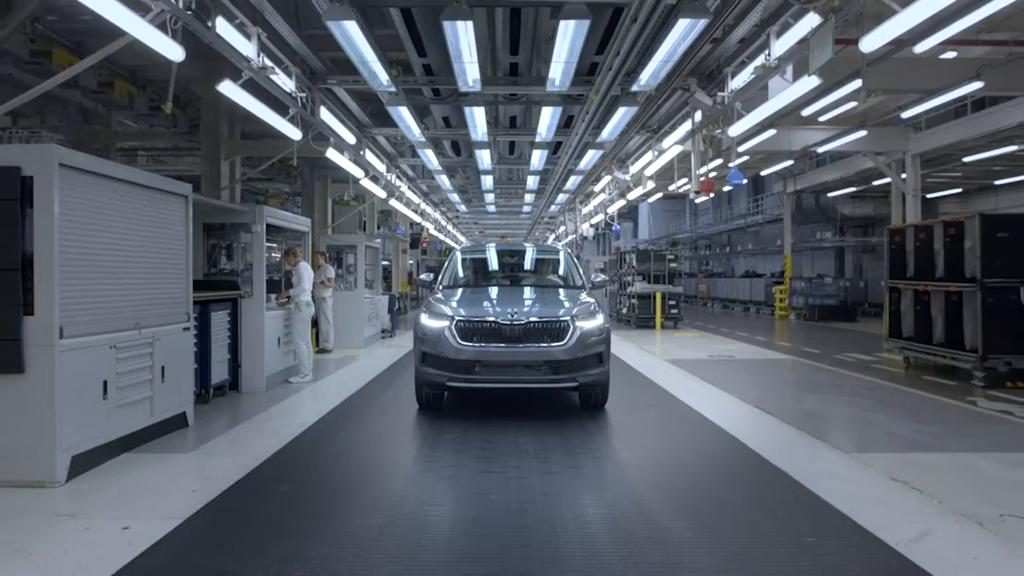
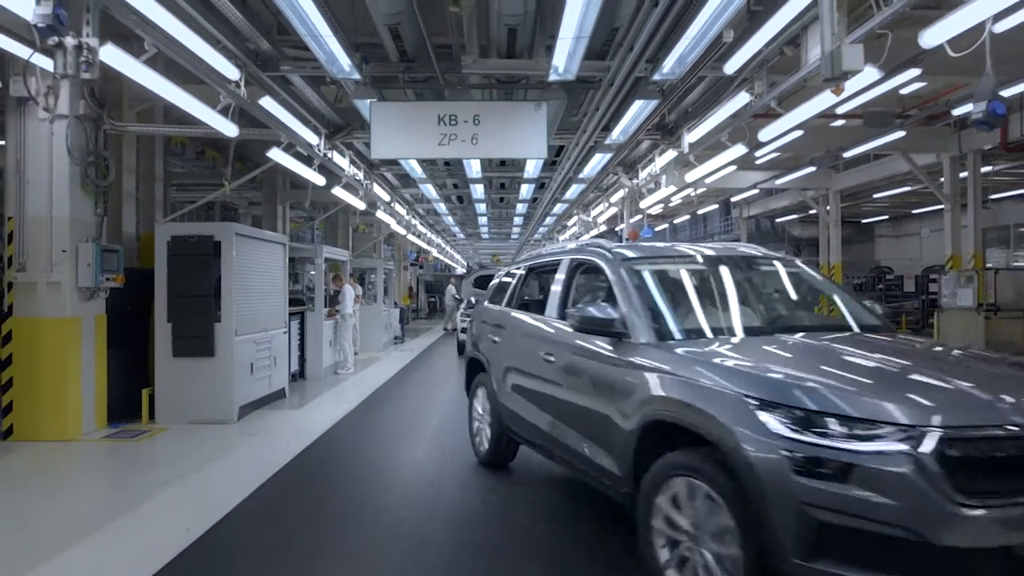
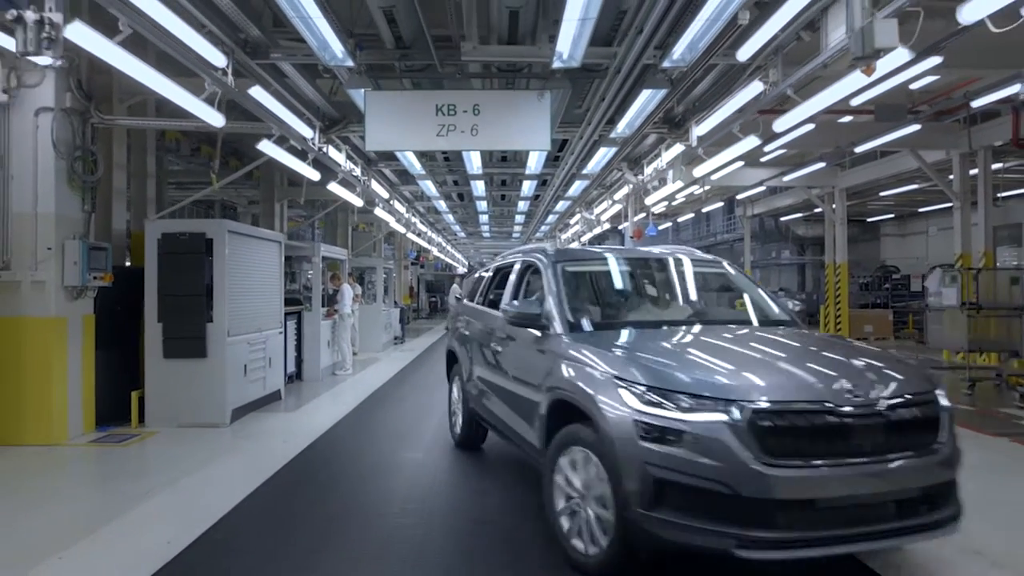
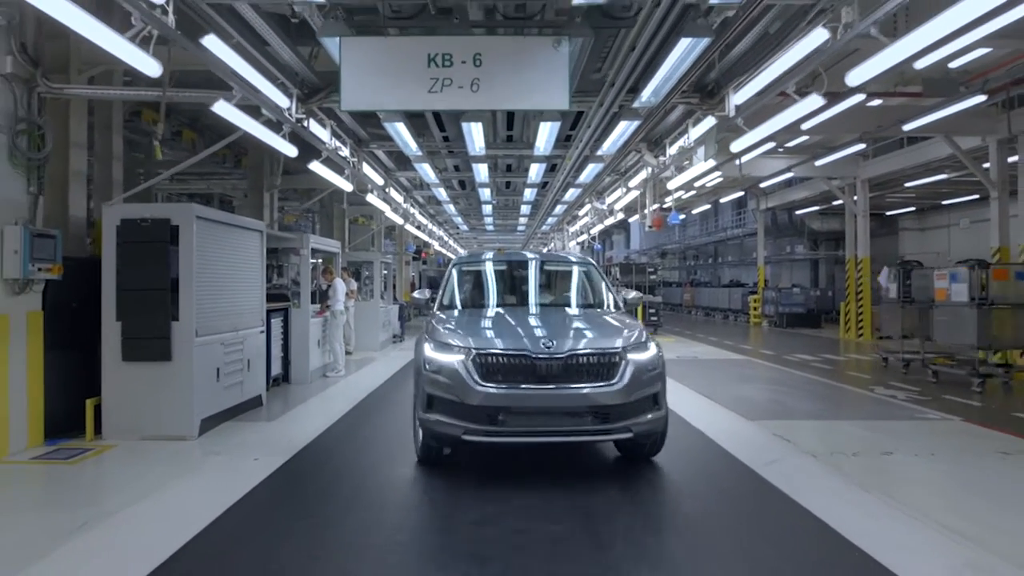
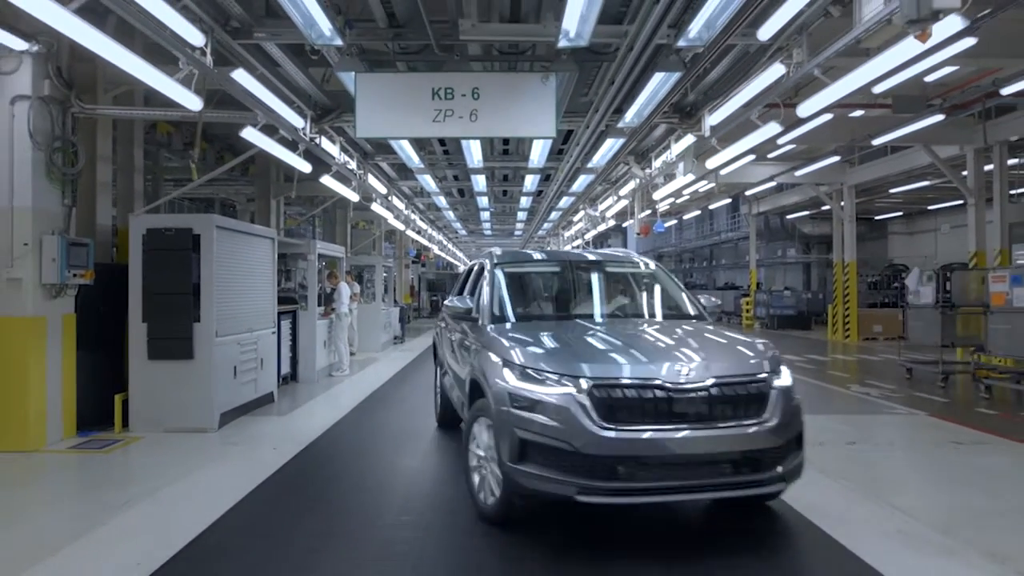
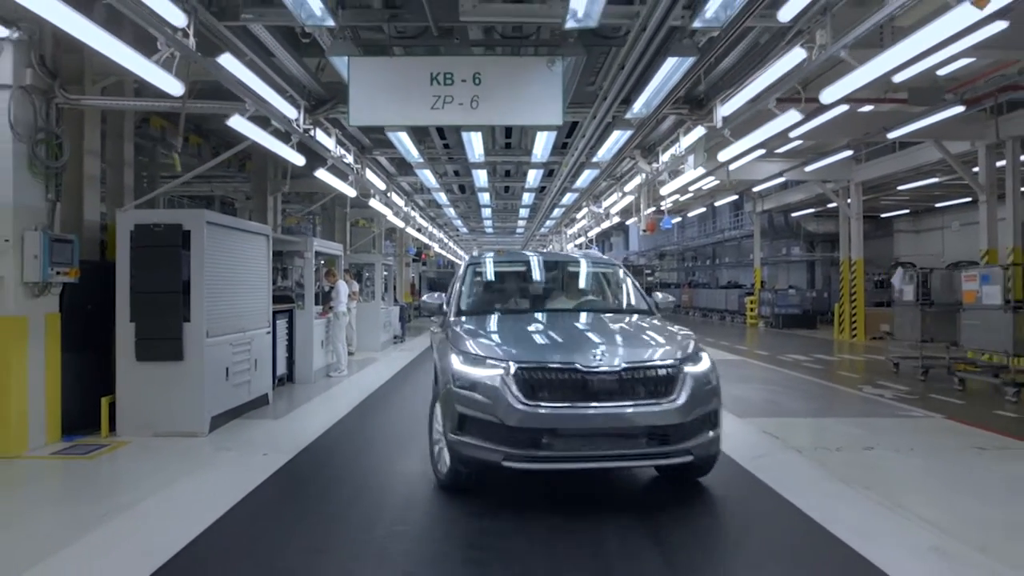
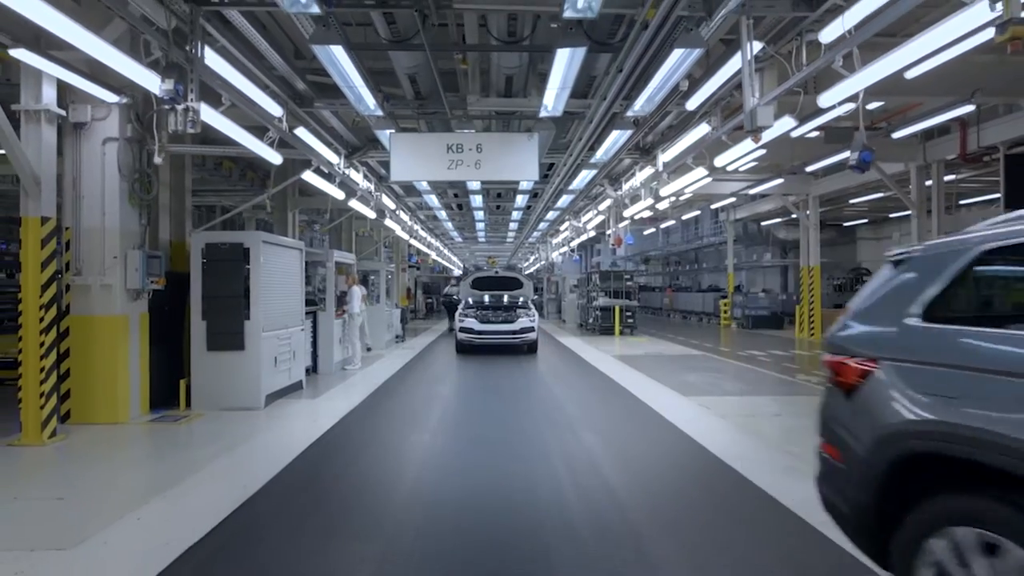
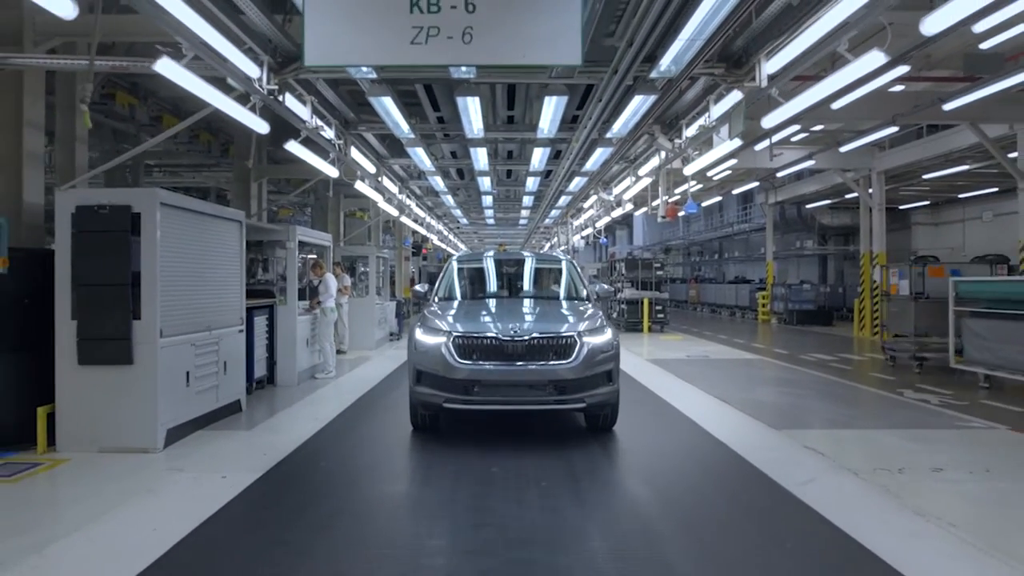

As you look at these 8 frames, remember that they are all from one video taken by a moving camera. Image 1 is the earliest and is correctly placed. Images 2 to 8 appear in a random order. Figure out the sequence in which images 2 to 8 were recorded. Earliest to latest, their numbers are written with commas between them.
8, 4, 6, 5, 3, 2, 7
